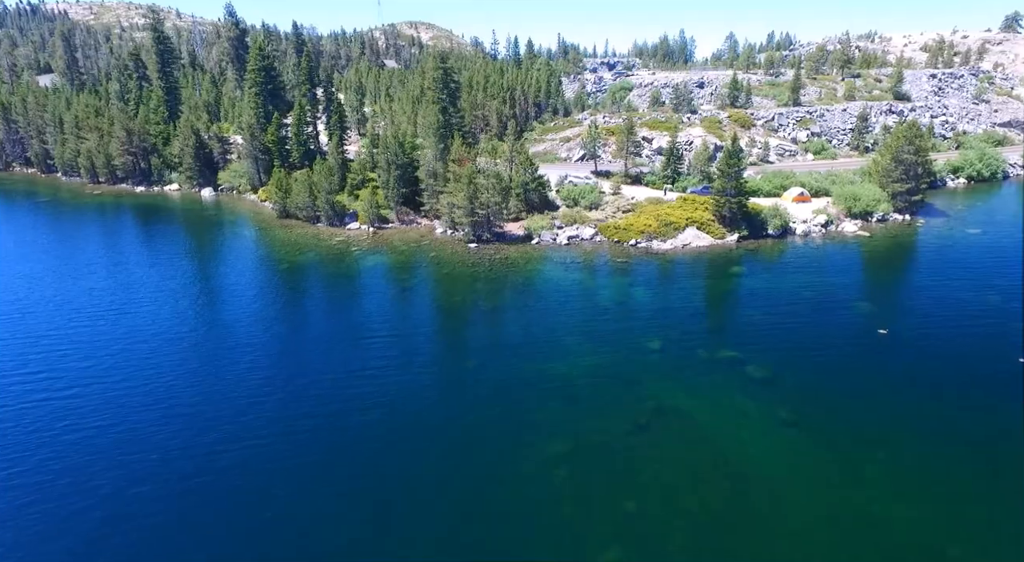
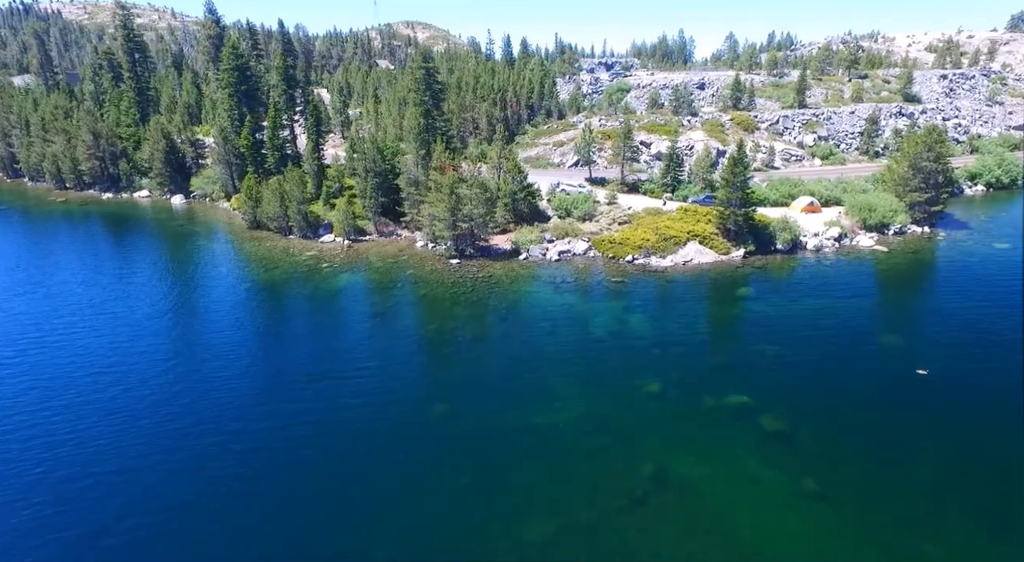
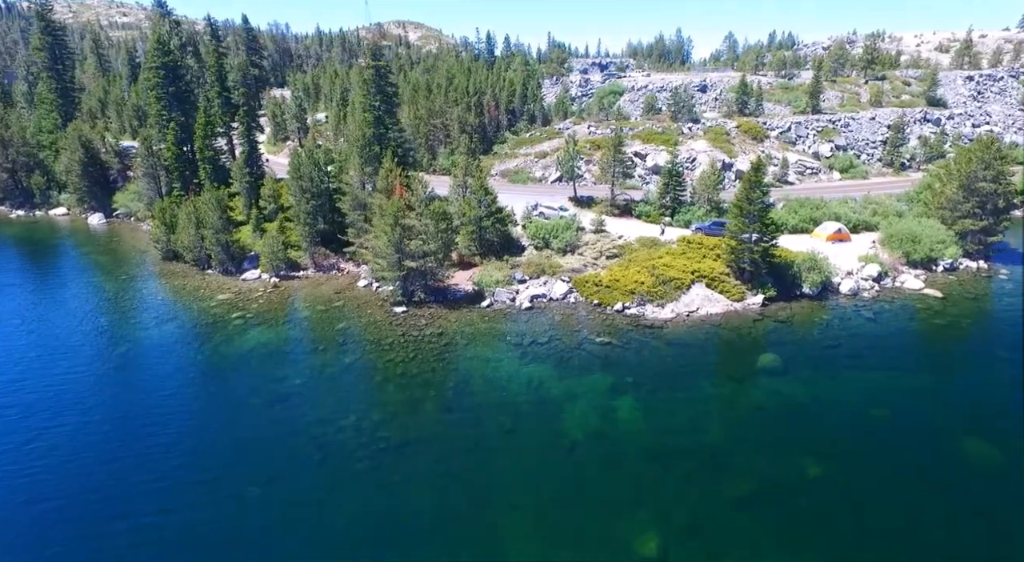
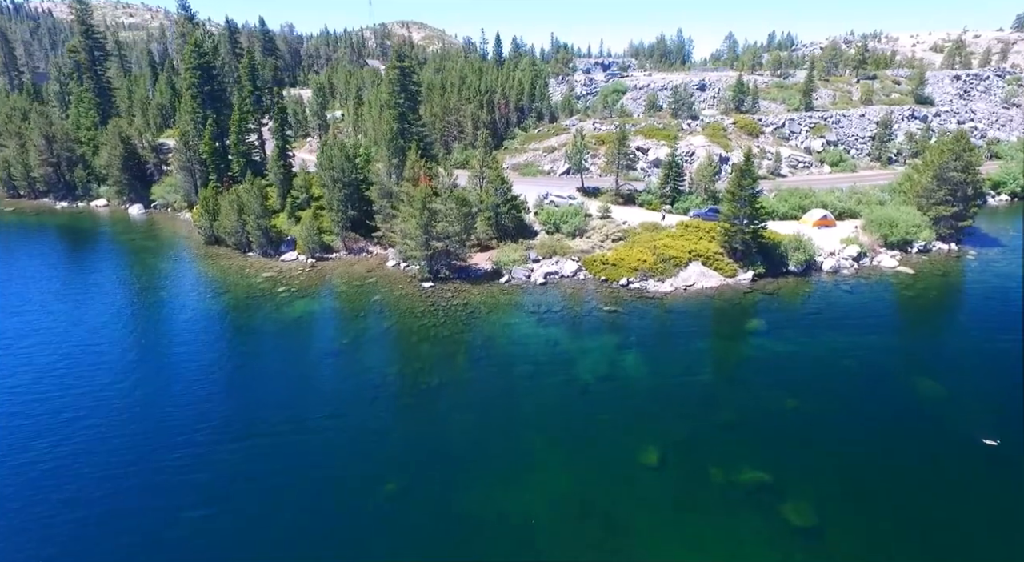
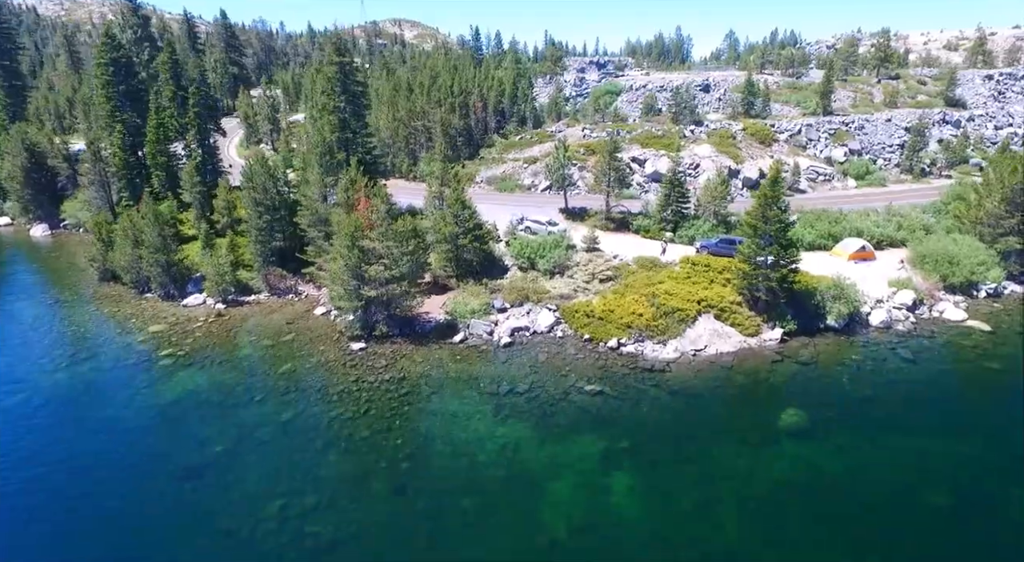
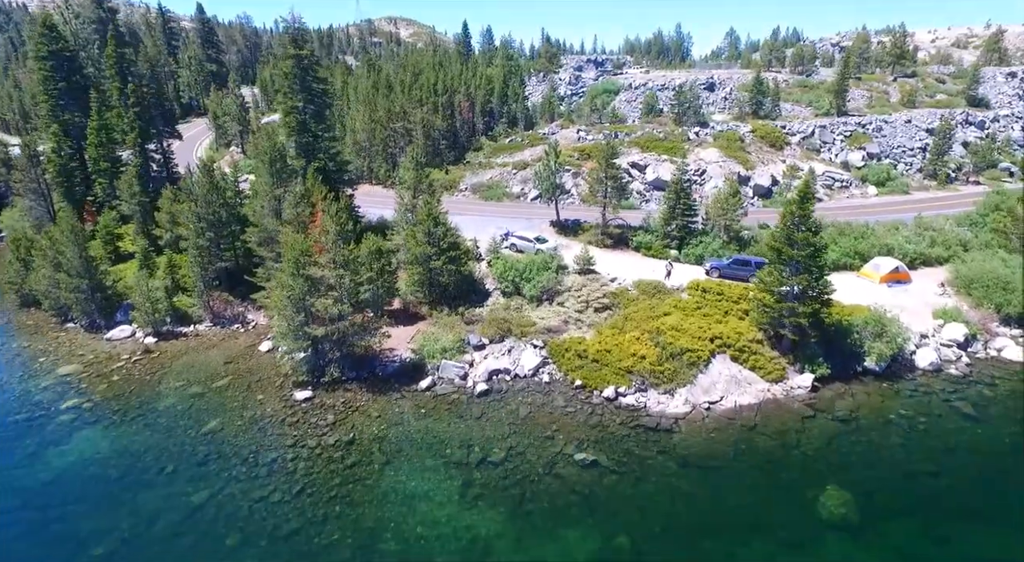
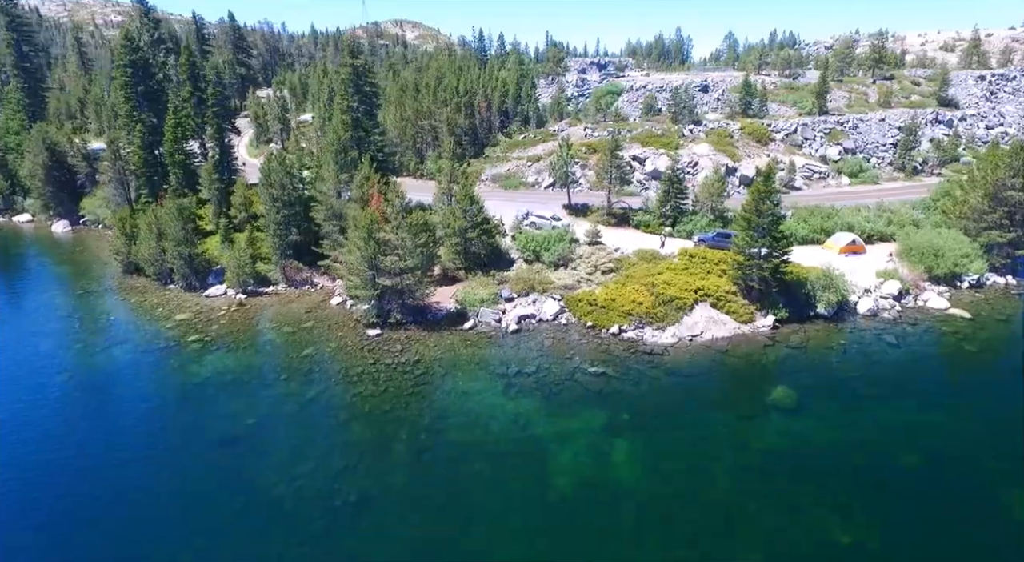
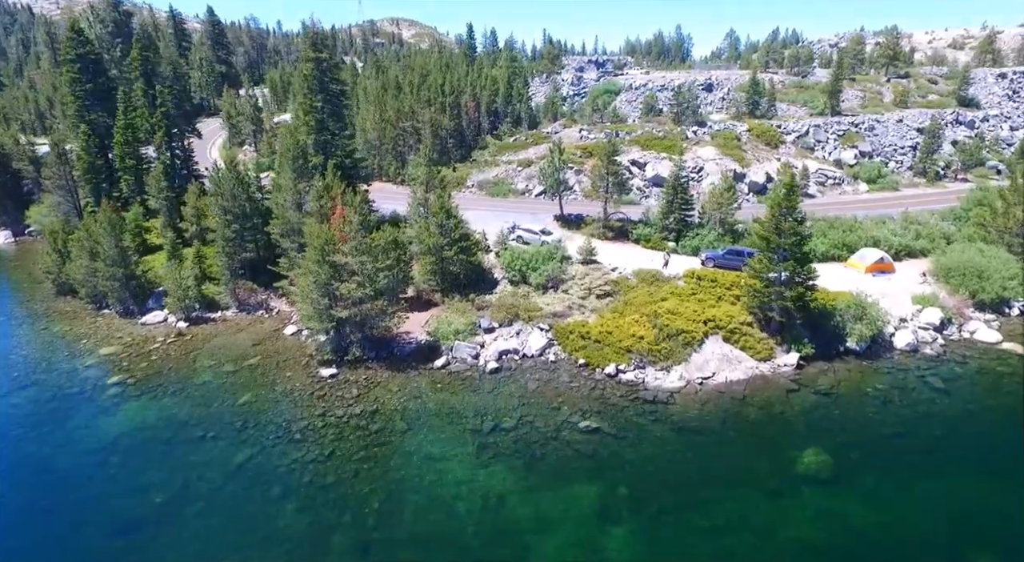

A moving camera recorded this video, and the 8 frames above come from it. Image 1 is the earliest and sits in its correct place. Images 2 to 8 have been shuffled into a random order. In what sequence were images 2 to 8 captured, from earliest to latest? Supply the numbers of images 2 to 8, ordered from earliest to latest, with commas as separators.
2, 4, 3, 7, 5, 8, 6
